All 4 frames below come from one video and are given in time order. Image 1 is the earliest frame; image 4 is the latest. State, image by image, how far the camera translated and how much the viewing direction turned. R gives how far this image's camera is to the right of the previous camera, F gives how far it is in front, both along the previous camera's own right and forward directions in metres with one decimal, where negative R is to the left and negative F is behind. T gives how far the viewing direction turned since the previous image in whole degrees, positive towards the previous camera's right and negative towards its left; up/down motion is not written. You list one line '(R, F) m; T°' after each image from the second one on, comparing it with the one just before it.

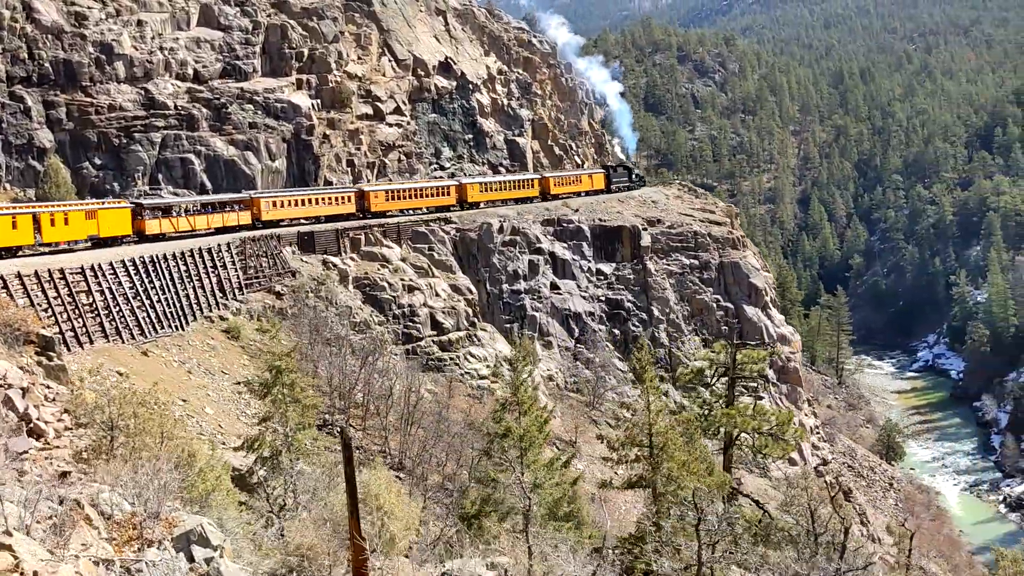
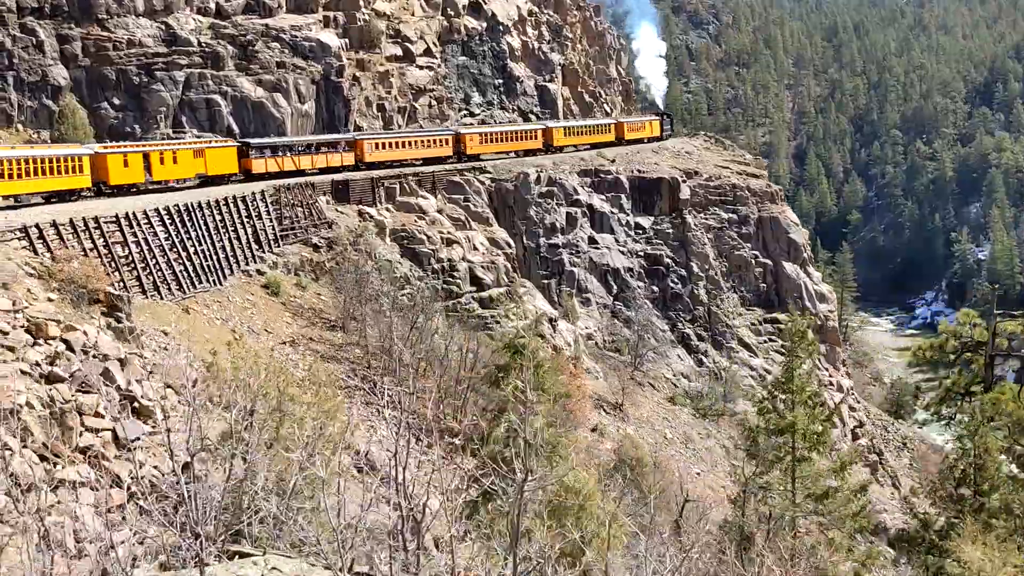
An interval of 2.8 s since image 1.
(-2.4, +1.8) m; +1°
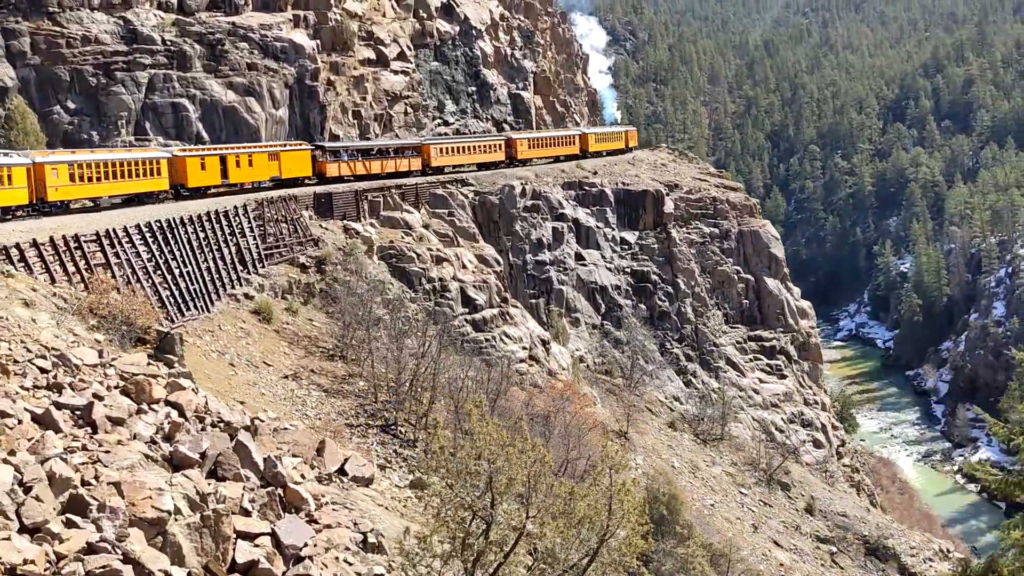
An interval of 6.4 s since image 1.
(-2.9, +2.3) m; +6°
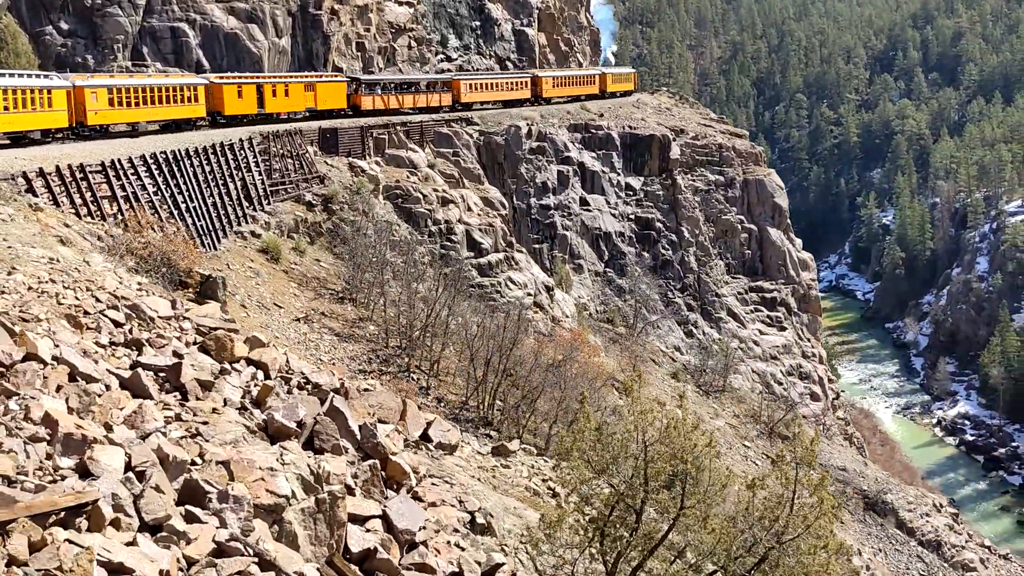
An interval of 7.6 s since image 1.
(-1.1, +0.8) m; +2°
